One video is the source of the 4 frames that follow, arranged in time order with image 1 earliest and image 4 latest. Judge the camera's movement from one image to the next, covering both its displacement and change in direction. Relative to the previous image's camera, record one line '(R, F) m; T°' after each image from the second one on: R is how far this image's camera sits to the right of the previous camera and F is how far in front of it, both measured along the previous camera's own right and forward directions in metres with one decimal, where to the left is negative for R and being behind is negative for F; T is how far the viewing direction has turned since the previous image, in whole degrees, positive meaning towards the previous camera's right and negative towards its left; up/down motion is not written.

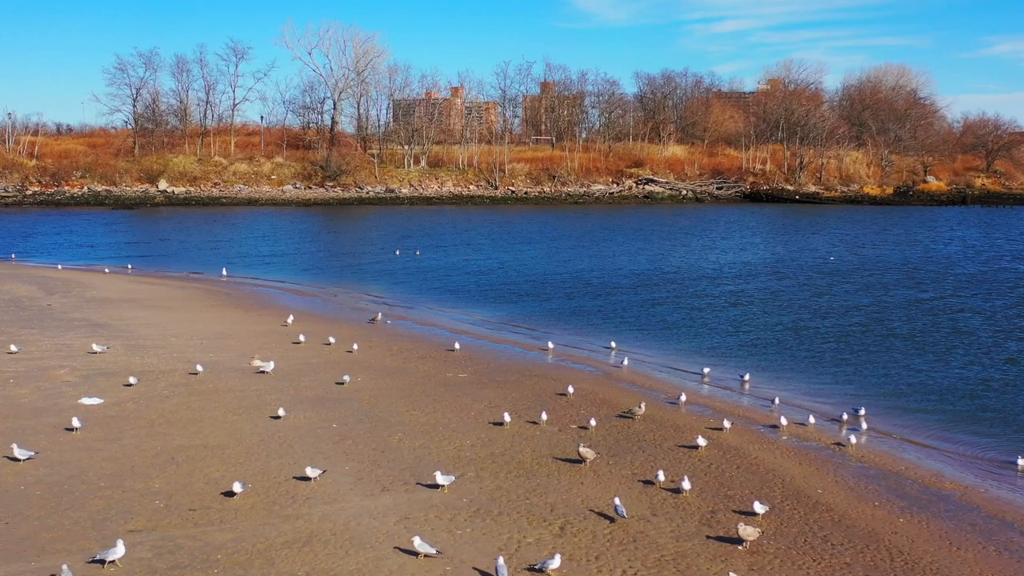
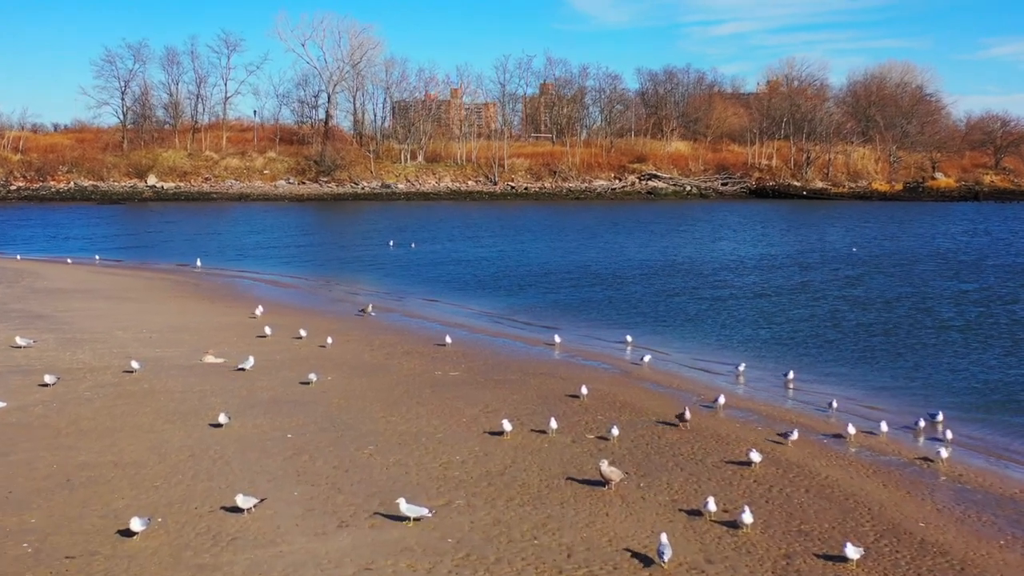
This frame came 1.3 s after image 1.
(0.0, +3.6) m; 0°
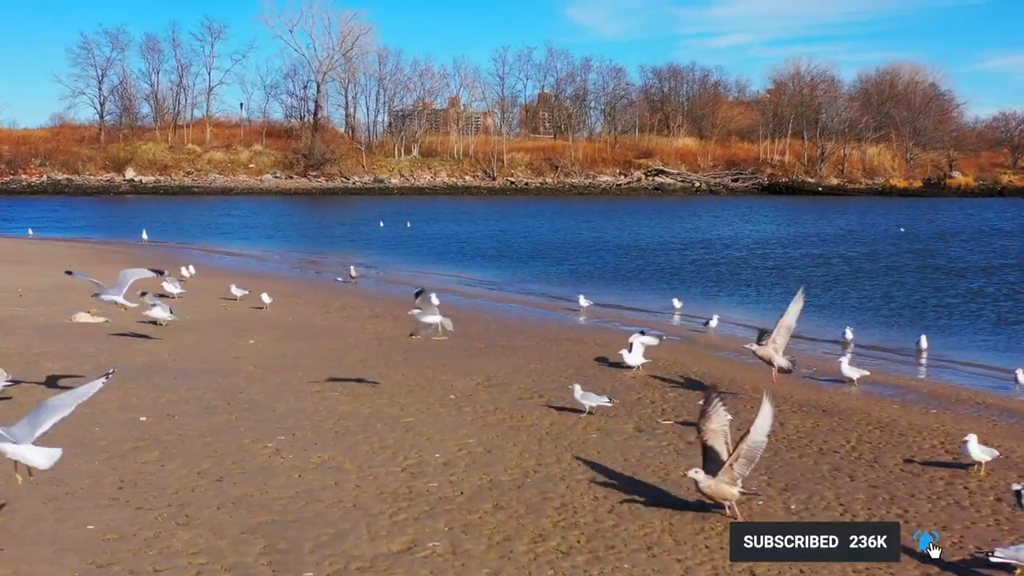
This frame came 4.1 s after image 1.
(-0.2, +6.0) m; 0°
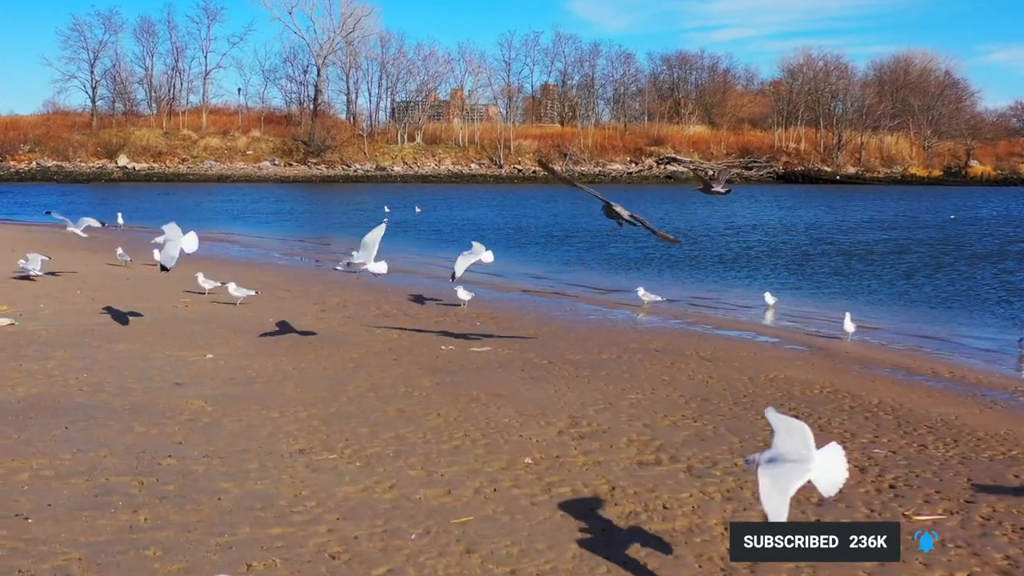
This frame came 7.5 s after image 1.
(-0.8, +3.8) m; 0°
